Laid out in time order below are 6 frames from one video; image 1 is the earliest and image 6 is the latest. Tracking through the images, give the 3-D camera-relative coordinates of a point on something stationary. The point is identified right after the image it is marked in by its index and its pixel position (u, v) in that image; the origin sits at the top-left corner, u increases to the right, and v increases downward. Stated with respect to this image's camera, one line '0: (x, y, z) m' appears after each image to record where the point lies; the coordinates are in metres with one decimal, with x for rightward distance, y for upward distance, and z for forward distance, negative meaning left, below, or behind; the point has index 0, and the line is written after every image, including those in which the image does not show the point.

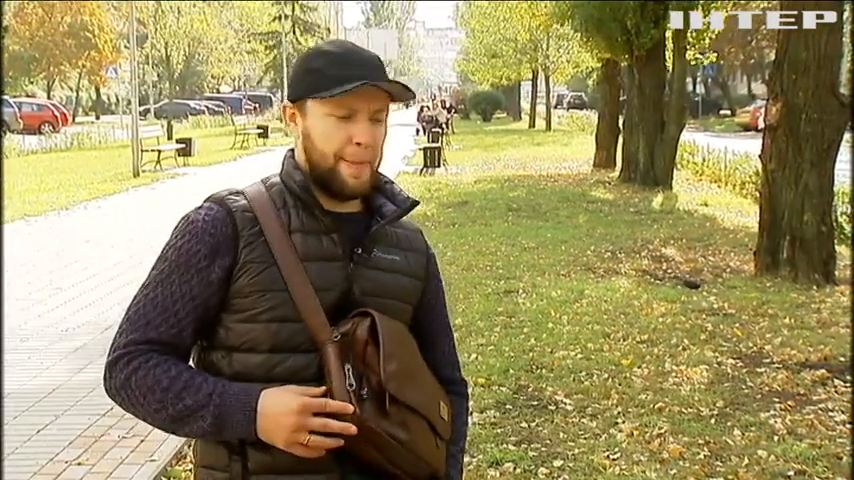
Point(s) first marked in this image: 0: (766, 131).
0: (+5.3, +1.6, +11.2) m
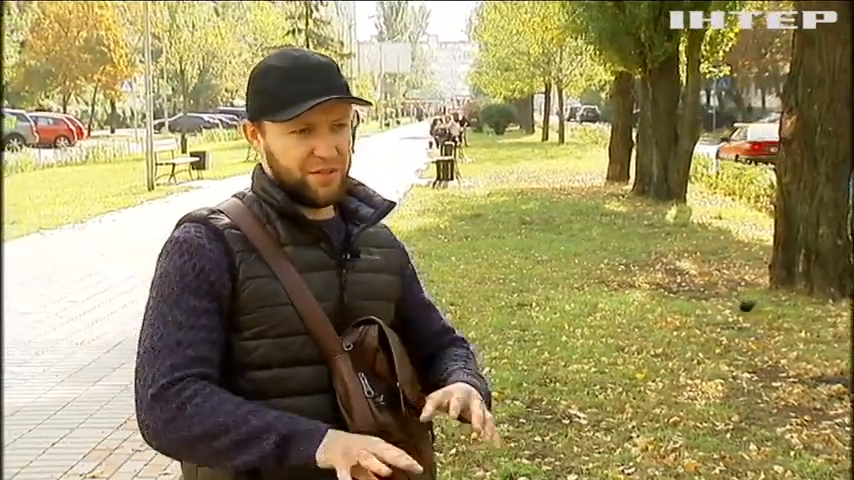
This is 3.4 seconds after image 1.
0: (+5.5, +1.5, +11.2) m
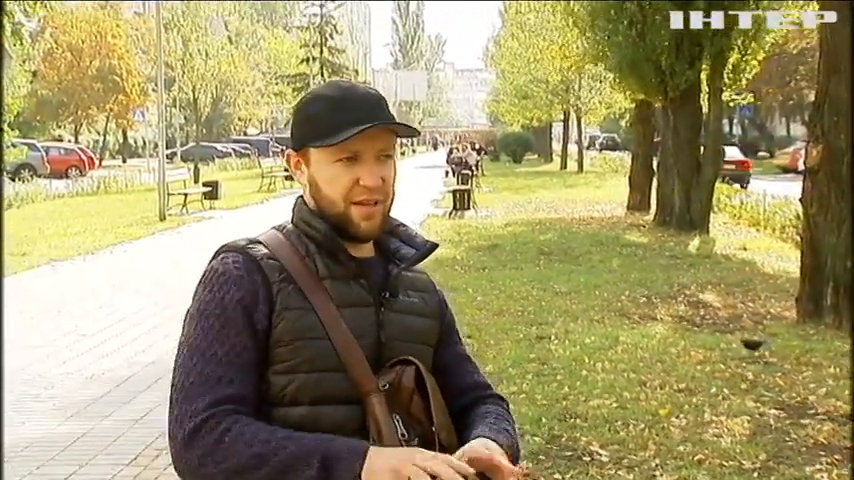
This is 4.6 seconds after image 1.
0: (+5.7, +1.0, +11.0) m
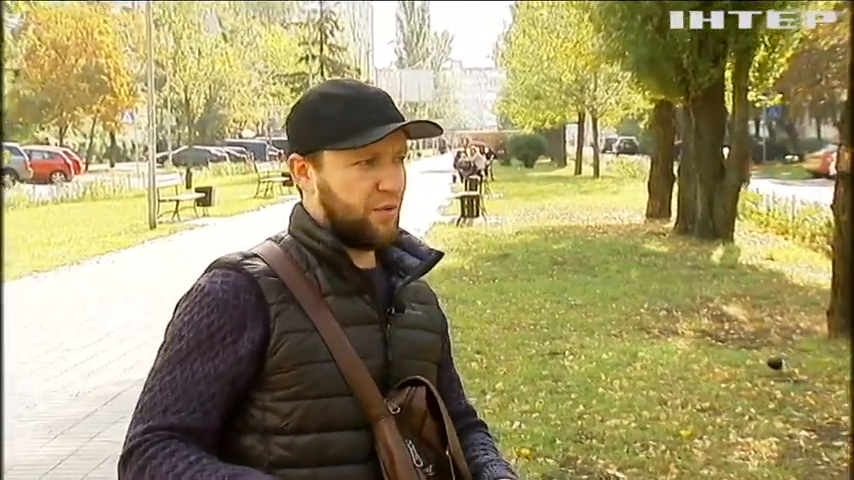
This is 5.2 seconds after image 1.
0: (+5.8, +0.9, +10.4) m
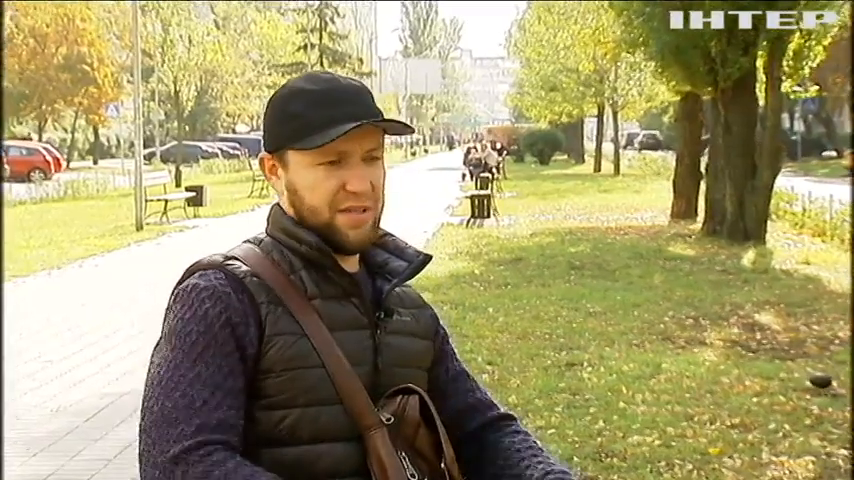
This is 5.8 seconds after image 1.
0: (+5.9, +0.9, +9.8) m
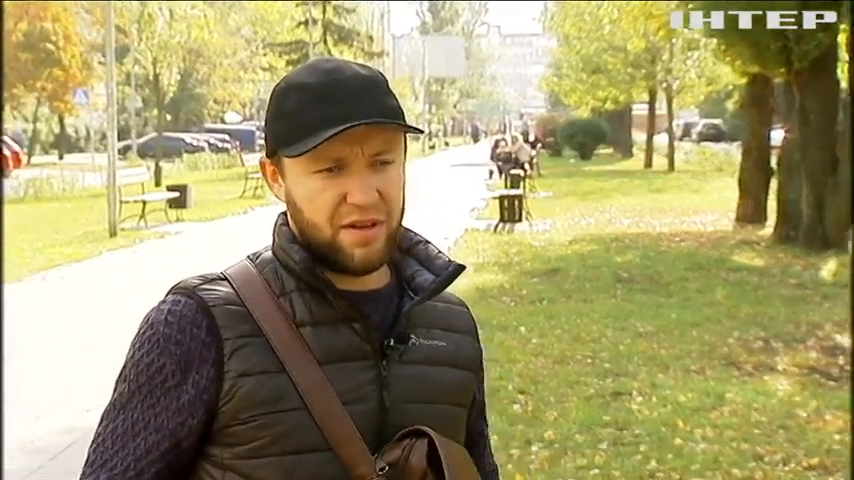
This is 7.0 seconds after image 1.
0: (+6.1, +0.8, +8.6) m
